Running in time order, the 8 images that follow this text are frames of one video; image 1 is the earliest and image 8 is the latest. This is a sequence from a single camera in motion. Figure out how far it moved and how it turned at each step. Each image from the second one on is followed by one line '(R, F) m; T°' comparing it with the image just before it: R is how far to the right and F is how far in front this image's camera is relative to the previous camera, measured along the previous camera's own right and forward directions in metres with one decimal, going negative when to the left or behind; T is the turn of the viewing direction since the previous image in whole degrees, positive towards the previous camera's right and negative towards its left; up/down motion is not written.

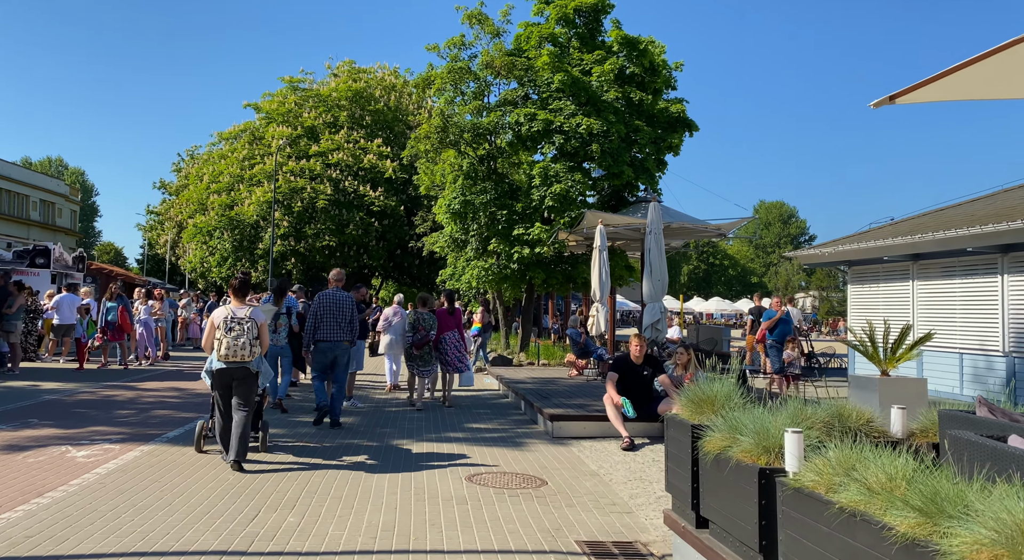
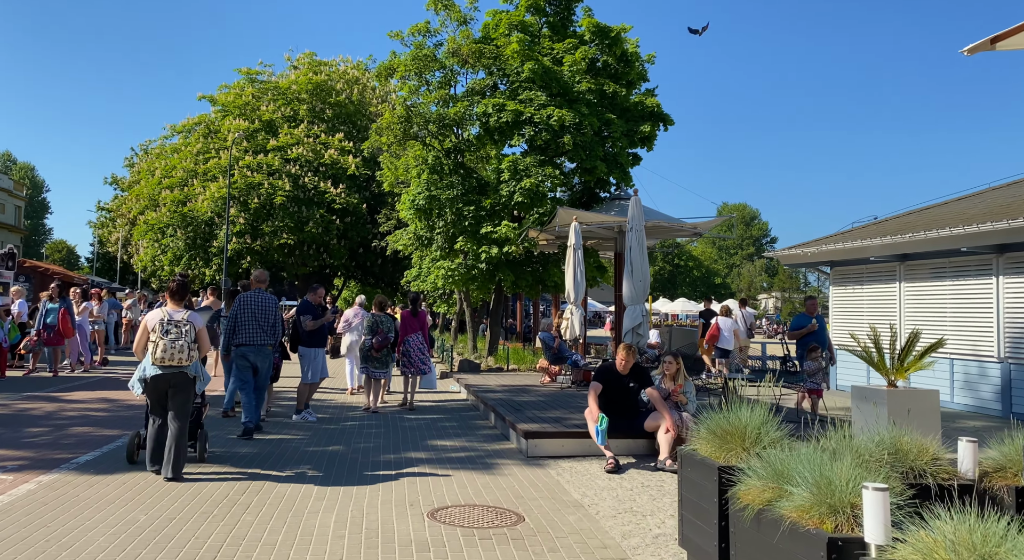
(0.0, +0.9) m; +3°
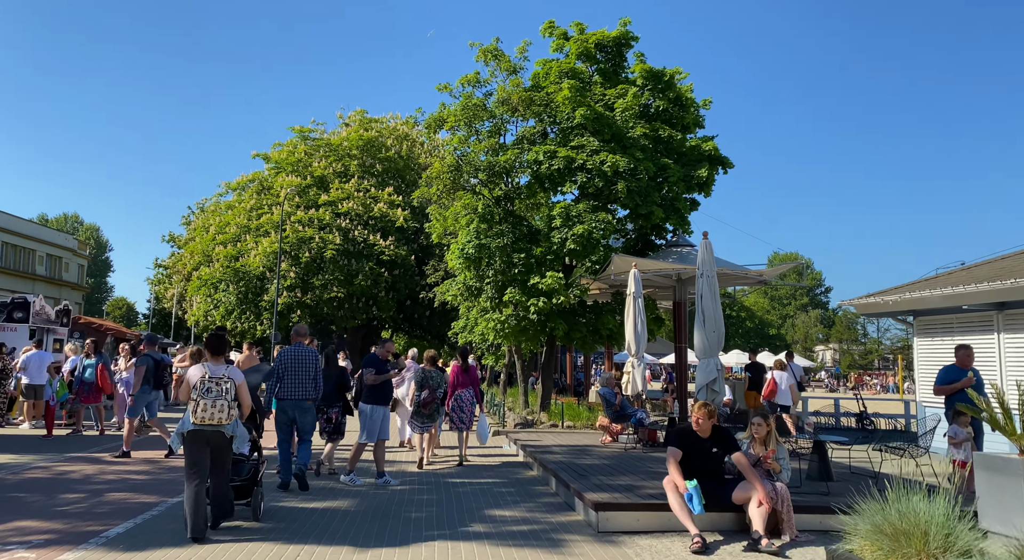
(-0.2, +0.7) m; -3°
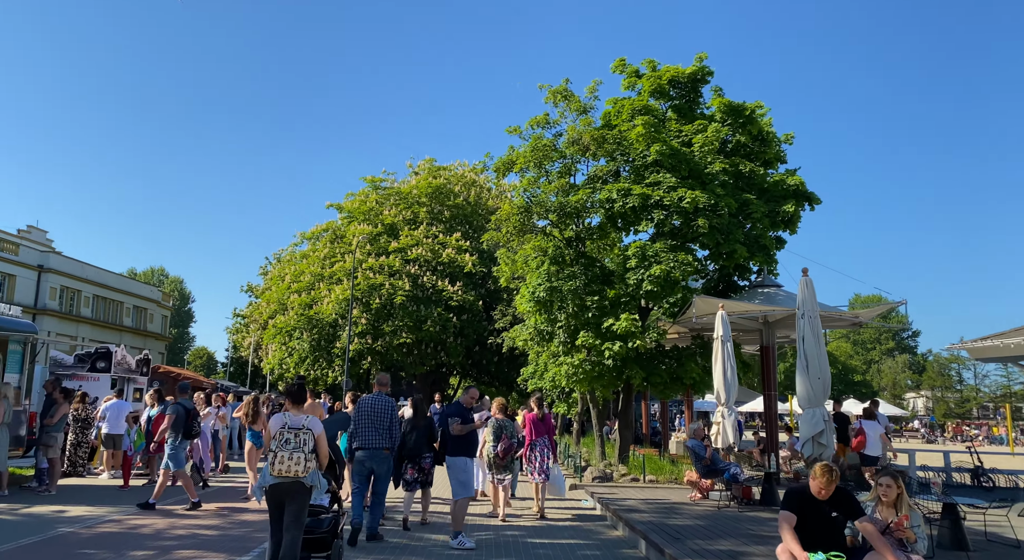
(-0.1, +0.5) m; -5°
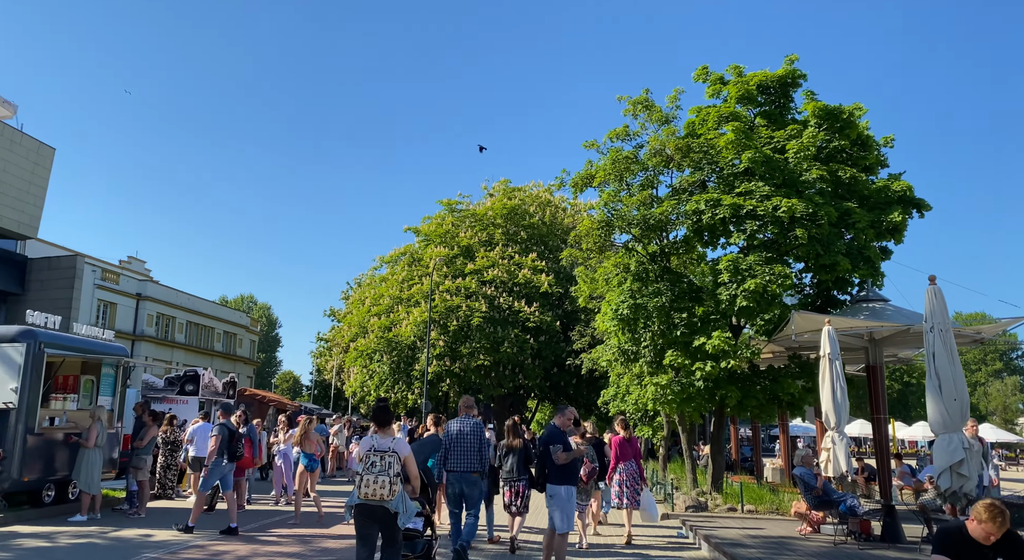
(-0.2, +0.5) m; -6°
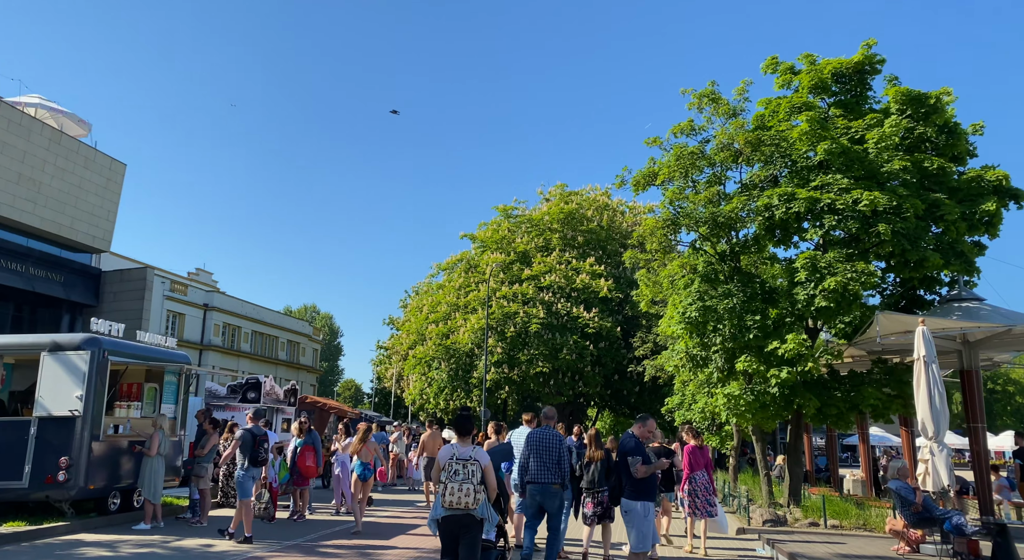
(-0.1, +0.5) m; -4°
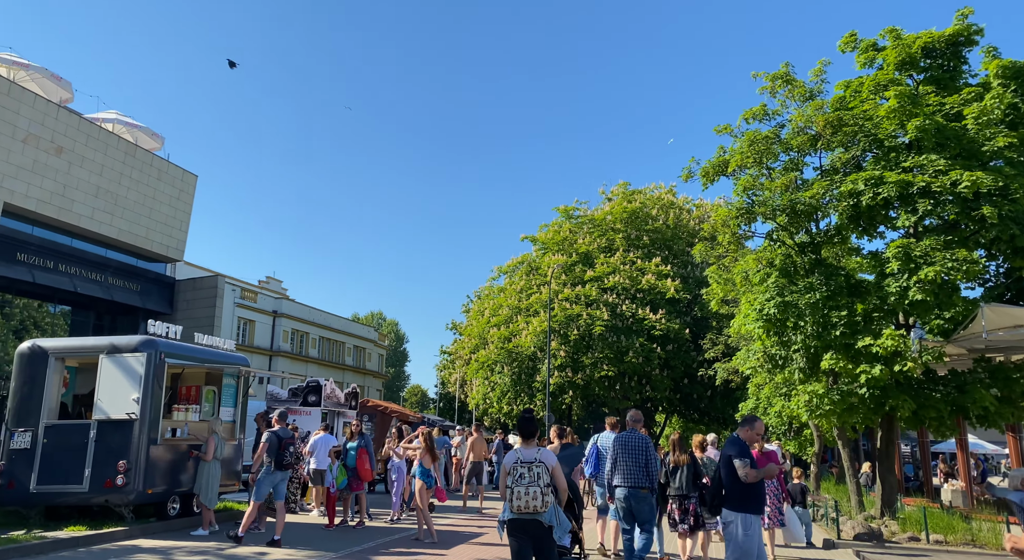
(0.0, +0.8) m; -5°
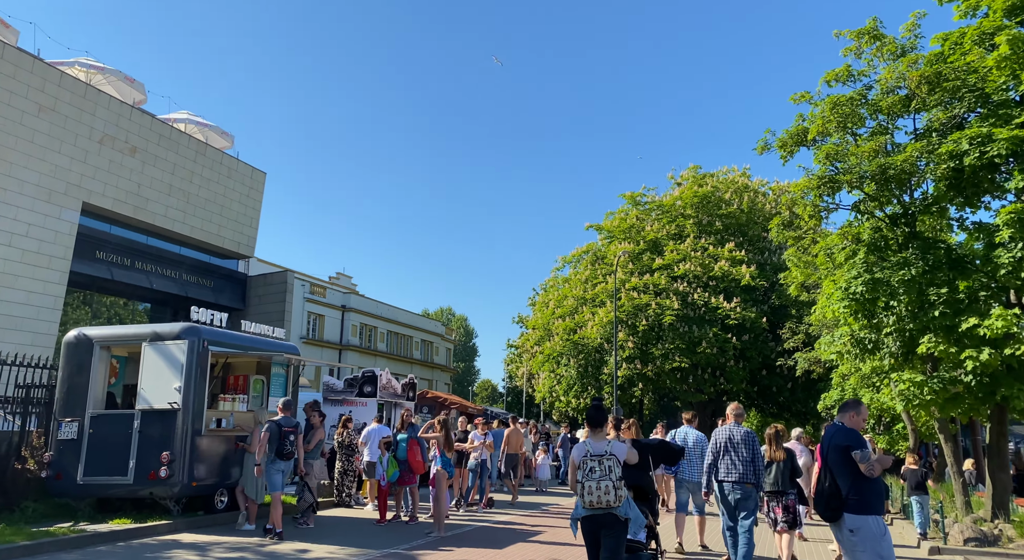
(+0.2, +1.1) m; -5°
